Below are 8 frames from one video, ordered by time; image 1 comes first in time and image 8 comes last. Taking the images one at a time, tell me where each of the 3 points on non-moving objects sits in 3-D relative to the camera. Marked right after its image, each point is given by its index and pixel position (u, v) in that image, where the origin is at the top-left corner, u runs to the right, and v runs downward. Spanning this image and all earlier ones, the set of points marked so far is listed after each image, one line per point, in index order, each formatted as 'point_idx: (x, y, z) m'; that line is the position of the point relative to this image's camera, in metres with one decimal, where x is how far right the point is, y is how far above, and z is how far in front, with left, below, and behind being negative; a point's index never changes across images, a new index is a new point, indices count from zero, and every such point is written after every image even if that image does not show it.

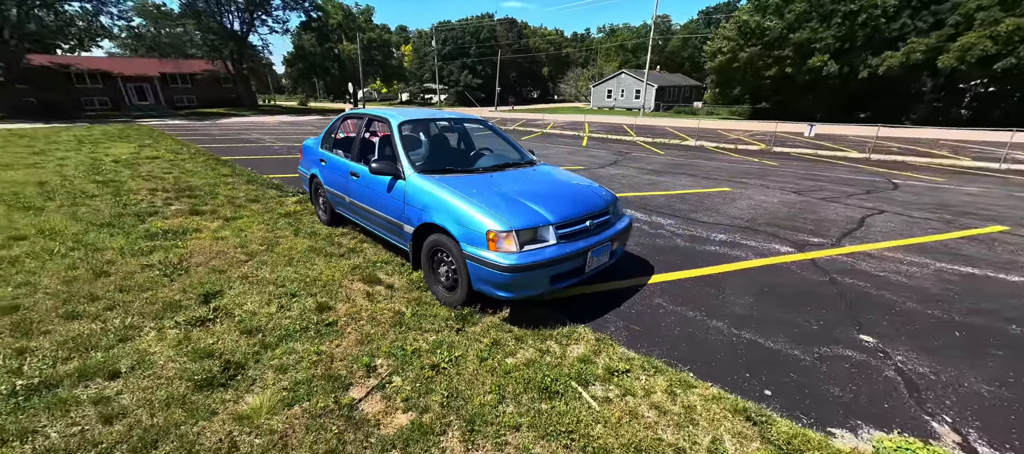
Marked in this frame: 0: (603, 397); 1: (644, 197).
0: (+0.5, -1.0, +2.2) m
1: (+2.1, +0.5, +6.5) m
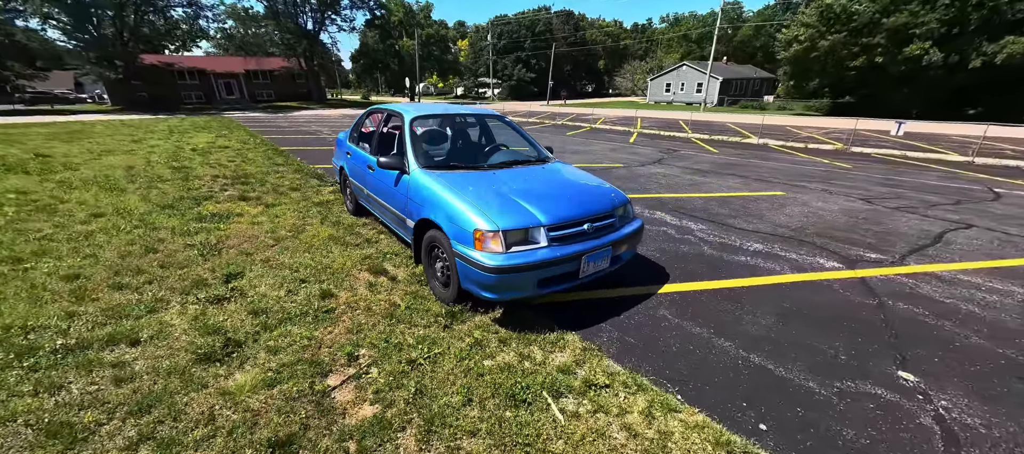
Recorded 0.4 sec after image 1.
0: (+0.3, -1.0, +2.1) m
1: (+2.6, +0.4, +6.1) m
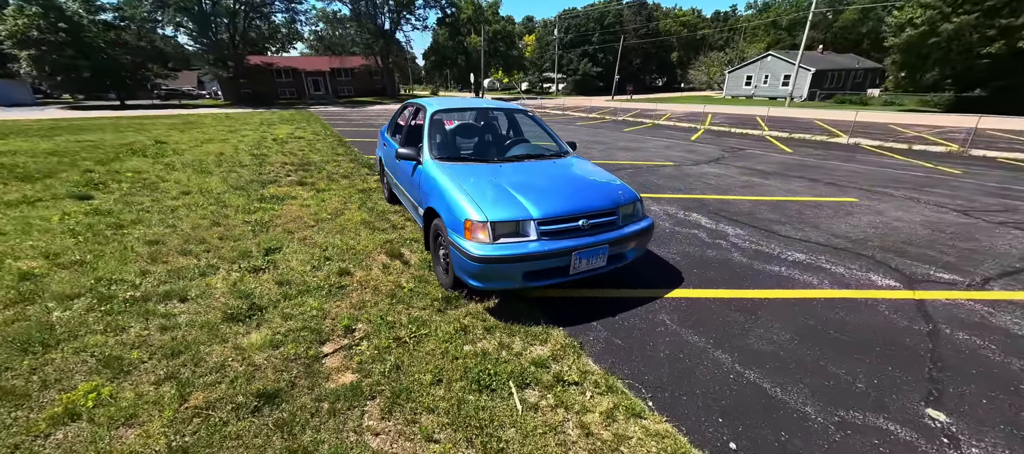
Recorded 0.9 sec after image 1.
0: (+0.1, -1.0, +2.1) m
1: (+3.1, +0.4, +5.7) m
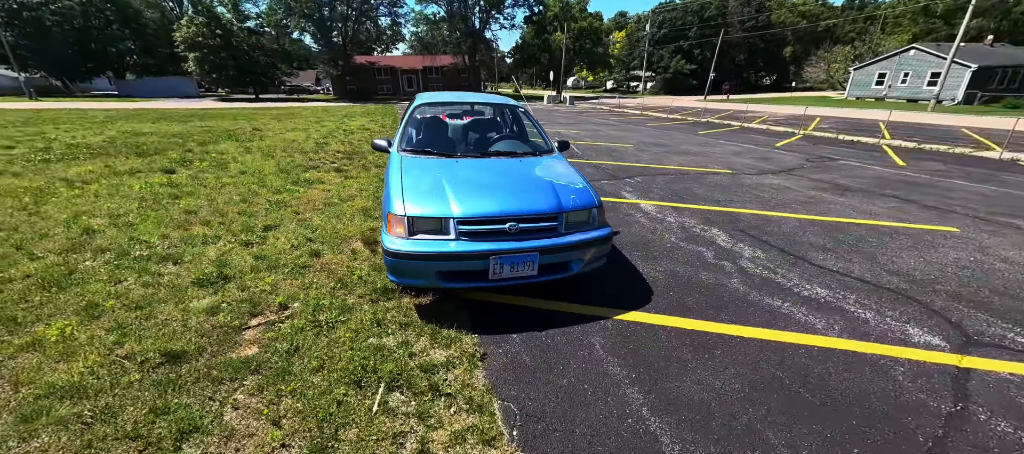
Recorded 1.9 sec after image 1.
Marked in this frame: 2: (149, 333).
0: (-0.6, -0.9, +2.0) m
1: (+3.1, +0.1, +4.8) m
2: (-2.4, -0.7, +2.5) m
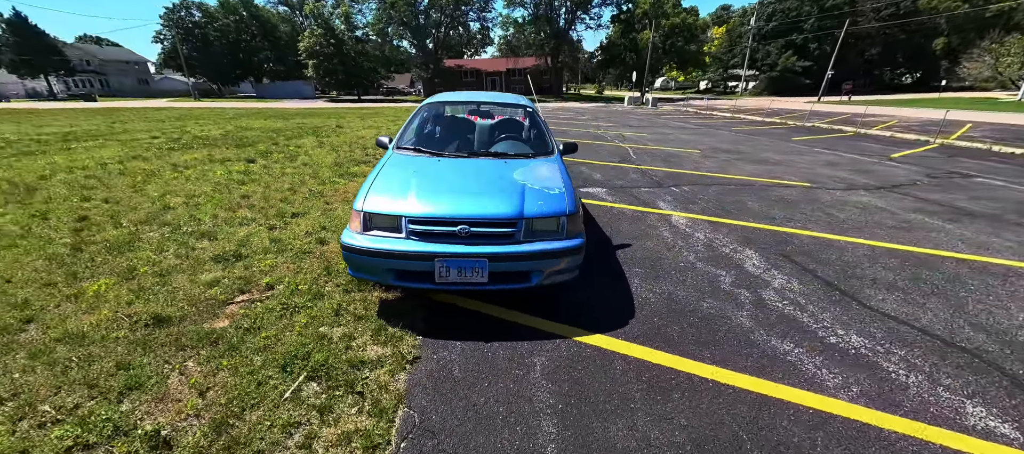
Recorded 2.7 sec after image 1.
0: (-1.1, -0.9, +2.1) m
1: (+3.2, -0.2, +4.0) m
2: (-2.7, -0.5, +2.9) m
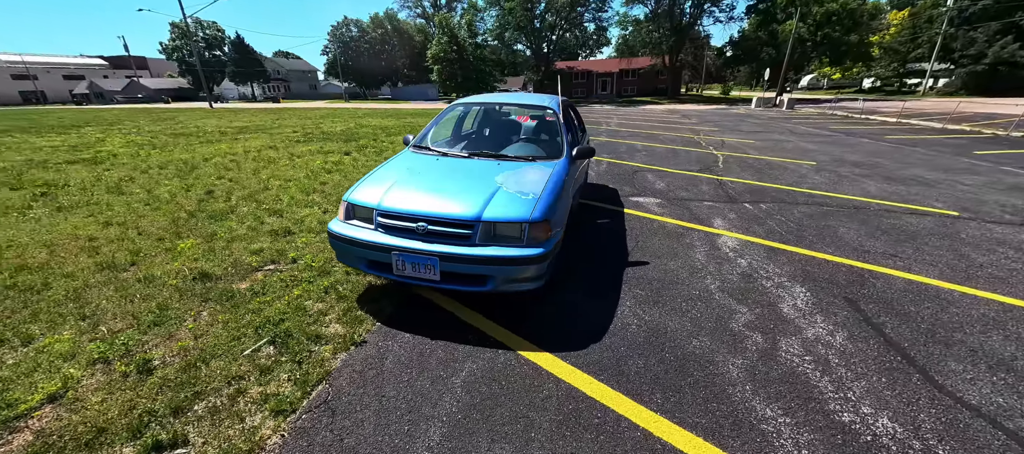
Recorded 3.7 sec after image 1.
0: (-1.6, -0.8, +2.4) m
1: (+3.2, -0.5, +3.0) m
2: (-2.8, -0.3, +3.6) m
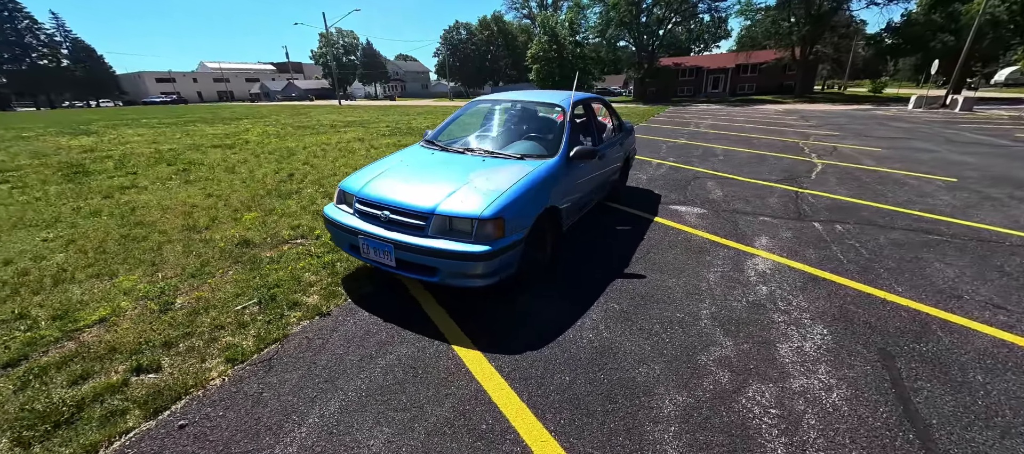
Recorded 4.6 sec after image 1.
0: (-1.9, -0.6, +2.8) m
1: (+2.8, -0.8, +2.2) m
2: (-2.8, 0.0, +4.3) m
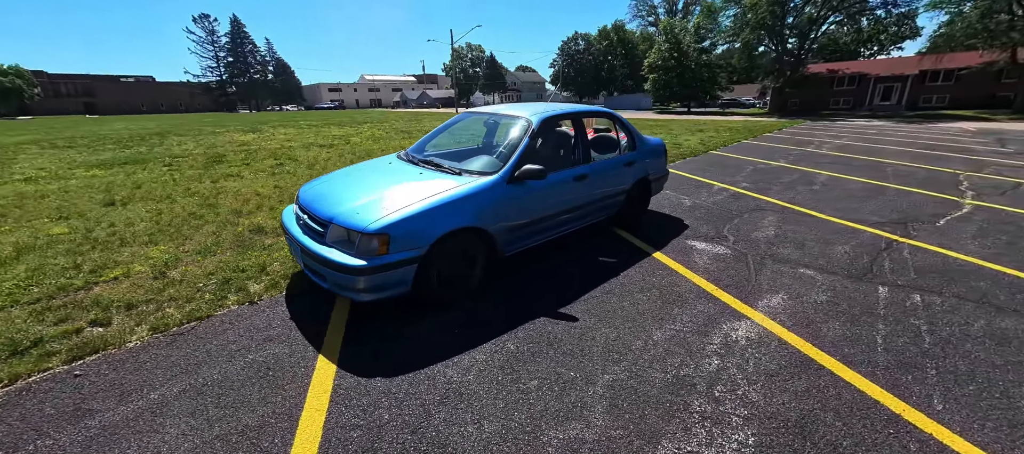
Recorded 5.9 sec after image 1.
0: (-2.6, -0.5, +3.2) m
1: (+1.8, -1.1, +1.3) m
2: (-2.9, +0.1, +4.9) m
